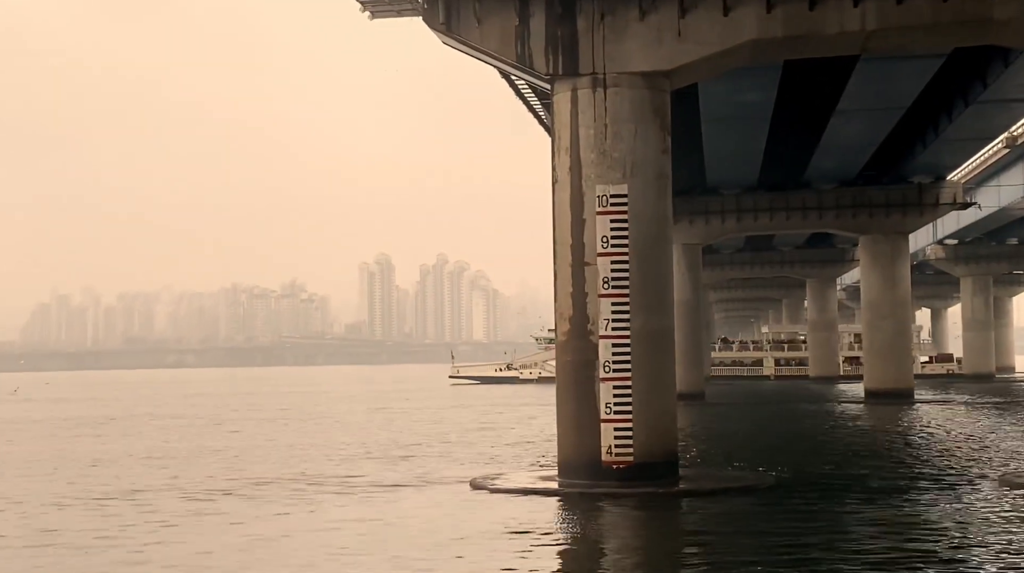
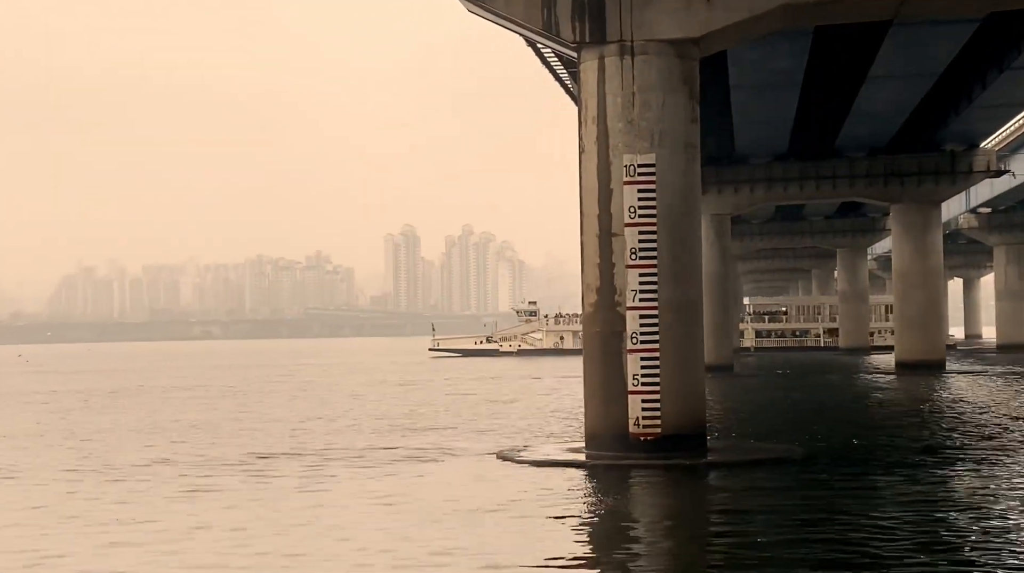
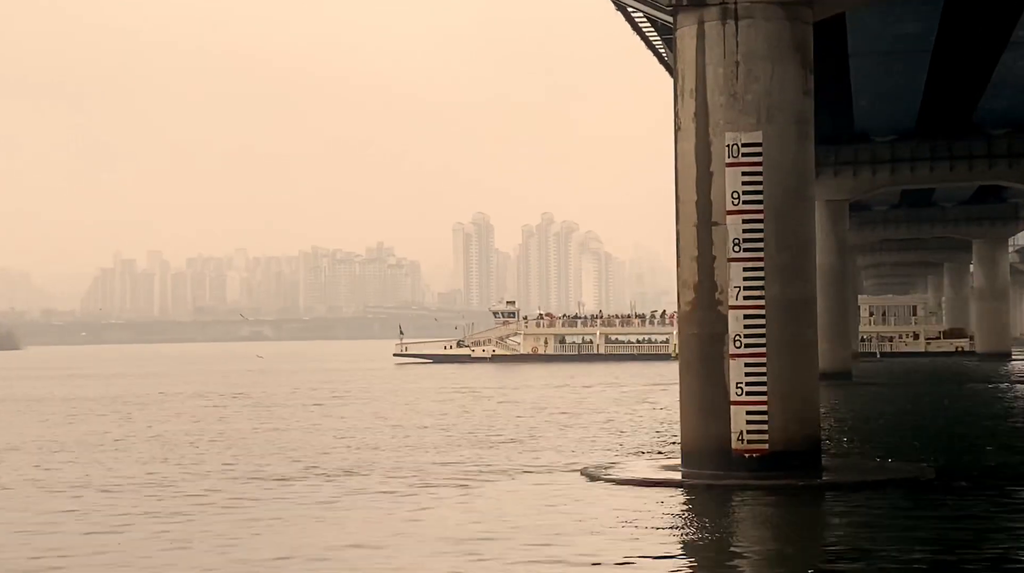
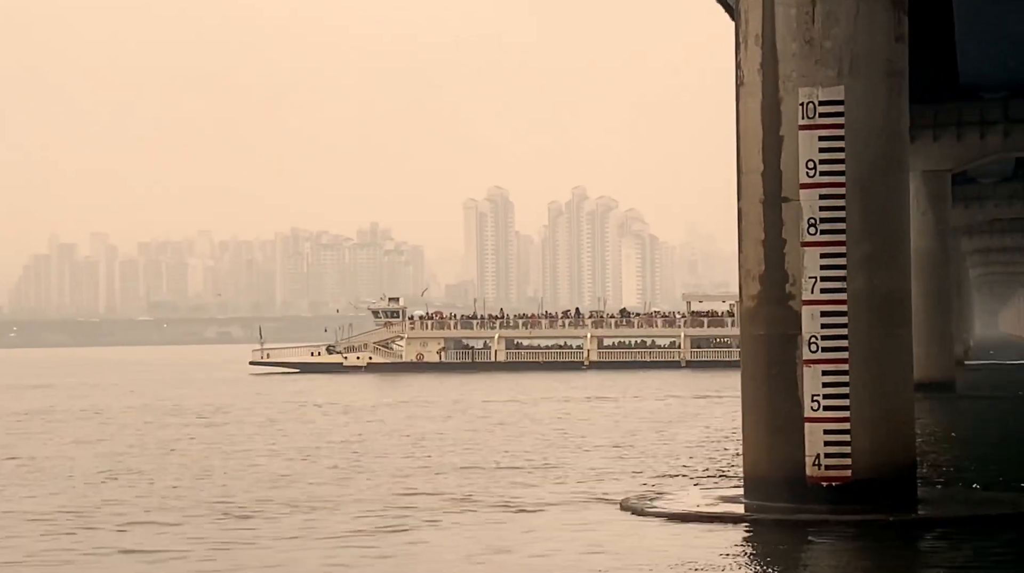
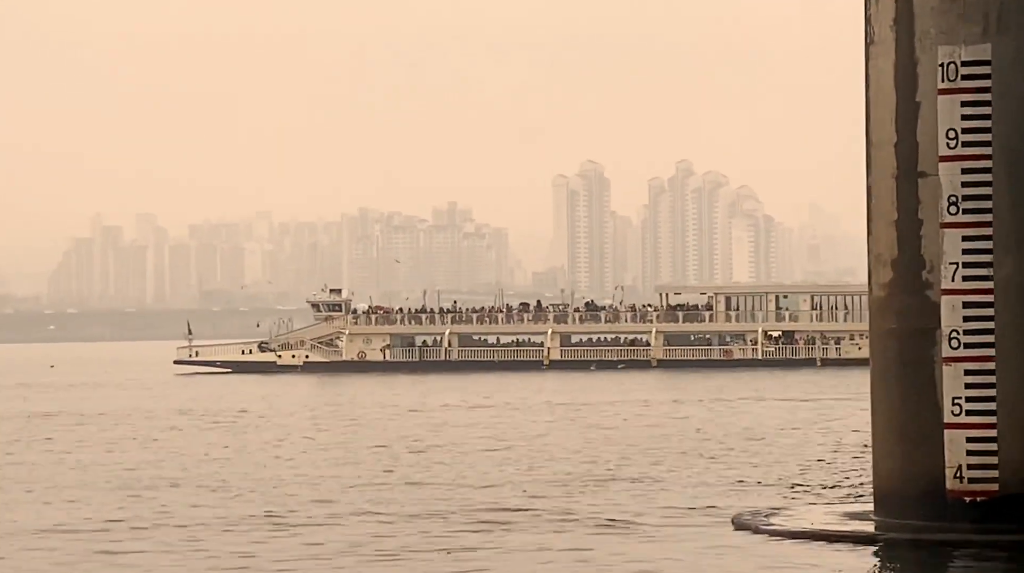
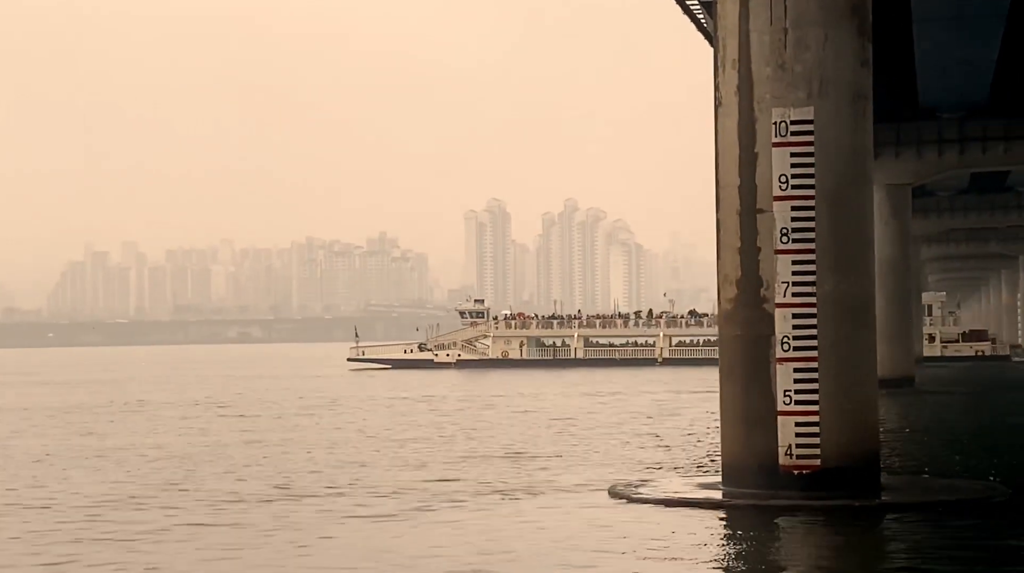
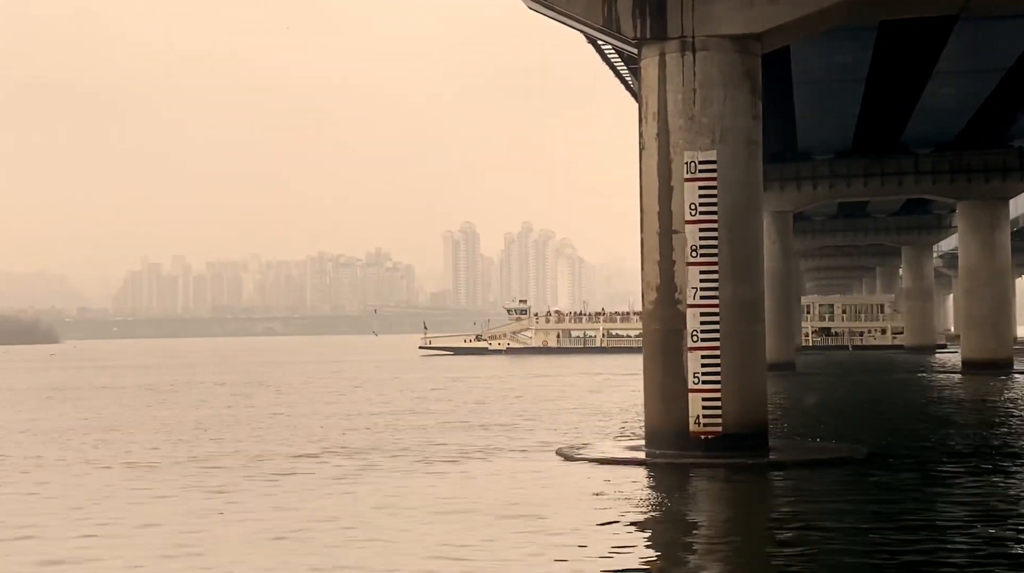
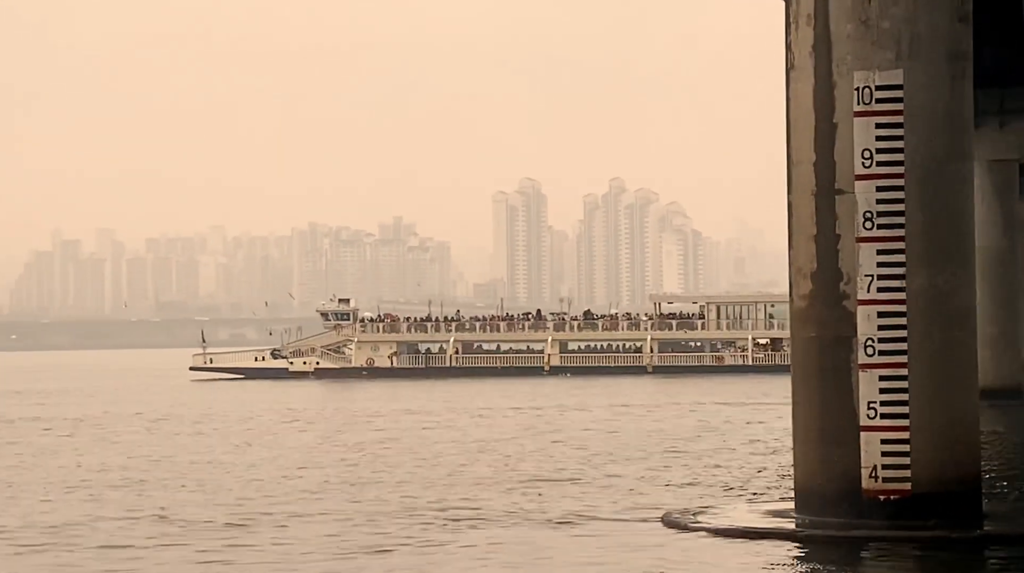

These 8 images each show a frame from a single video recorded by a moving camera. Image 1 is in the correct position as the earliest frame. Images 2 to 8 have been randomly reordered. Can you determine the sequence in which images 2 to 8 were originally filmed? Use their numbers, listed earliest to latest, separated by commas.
2, 7, 3, 6, 4, 8, 5
